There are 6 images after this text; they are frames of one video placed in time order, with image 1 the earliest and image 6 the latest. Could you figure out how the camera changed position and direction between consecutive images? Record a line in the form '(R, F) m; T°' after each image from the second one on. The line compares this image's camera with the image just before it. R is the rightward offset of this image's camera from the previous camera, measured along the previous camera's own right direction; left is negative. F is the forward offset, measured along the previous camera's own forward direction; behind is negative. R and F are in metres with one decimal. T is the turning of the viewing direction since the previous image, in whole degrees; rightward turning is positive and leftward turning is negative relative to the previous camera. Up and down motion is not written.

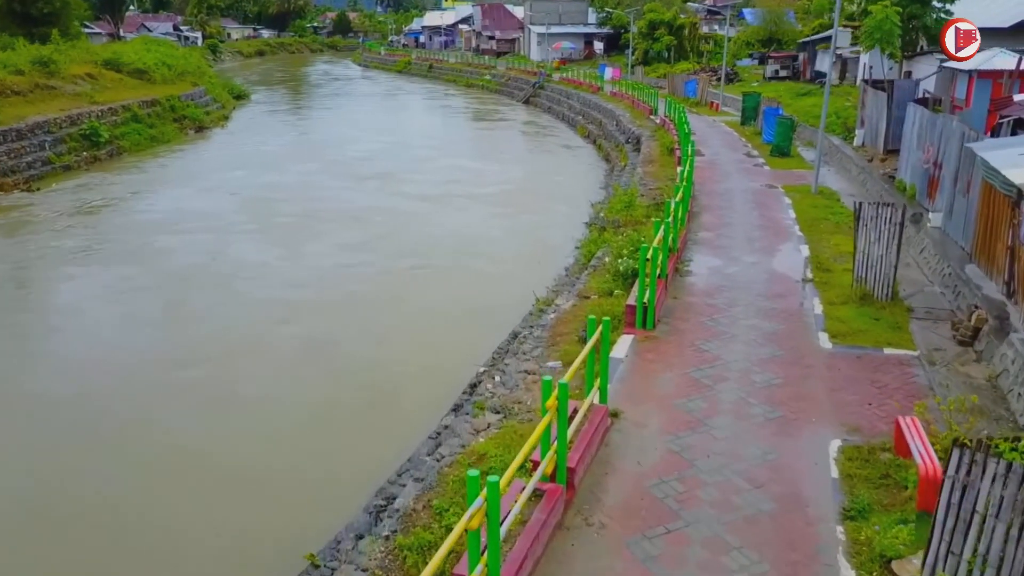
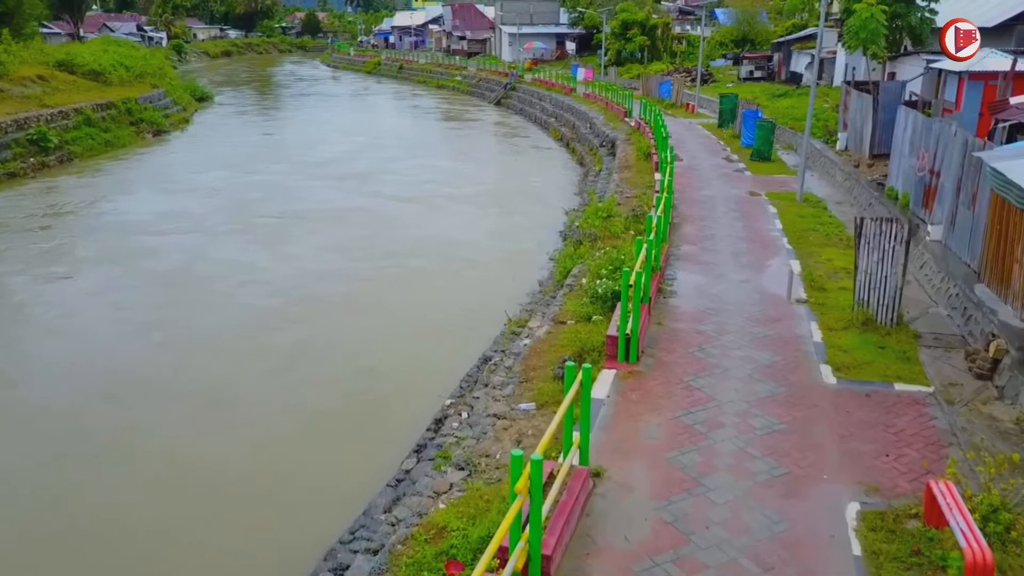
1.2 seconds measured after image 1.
(+0.1, +0.9) m; +2°
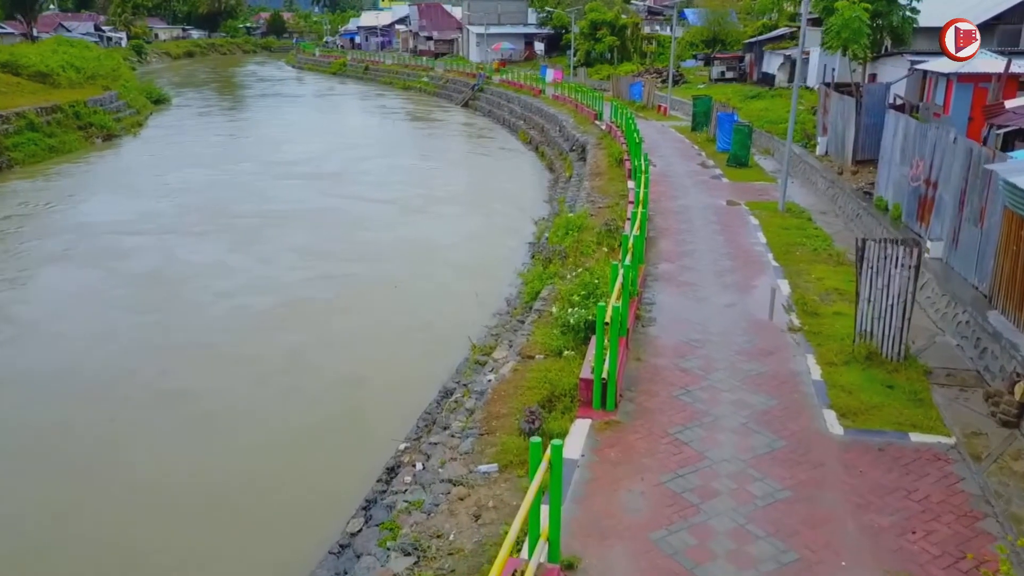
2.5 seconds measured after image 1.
(+0.1, +1.0) m; +2°
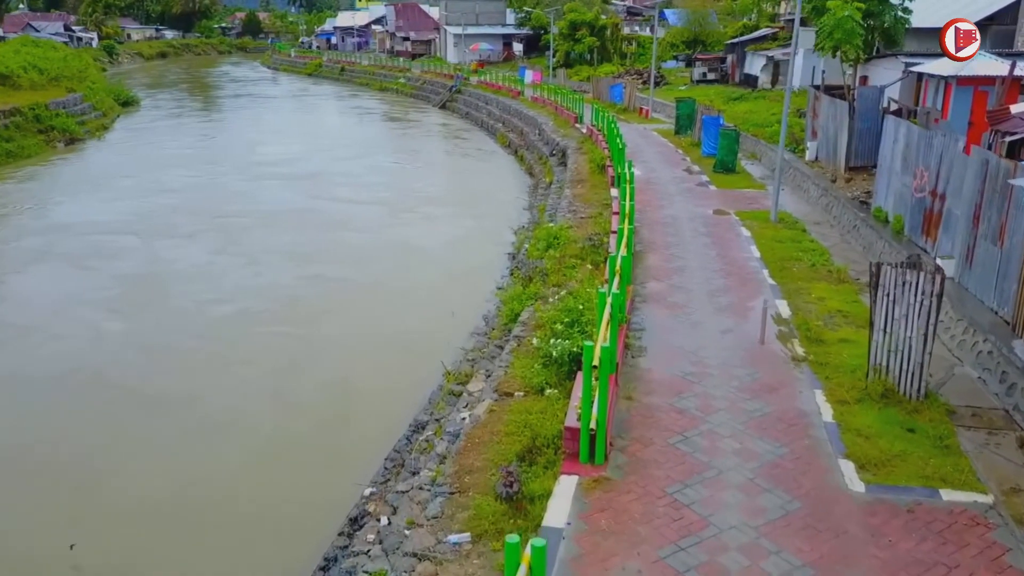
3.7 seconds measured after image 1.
(0.0, +0.8) m; +1°
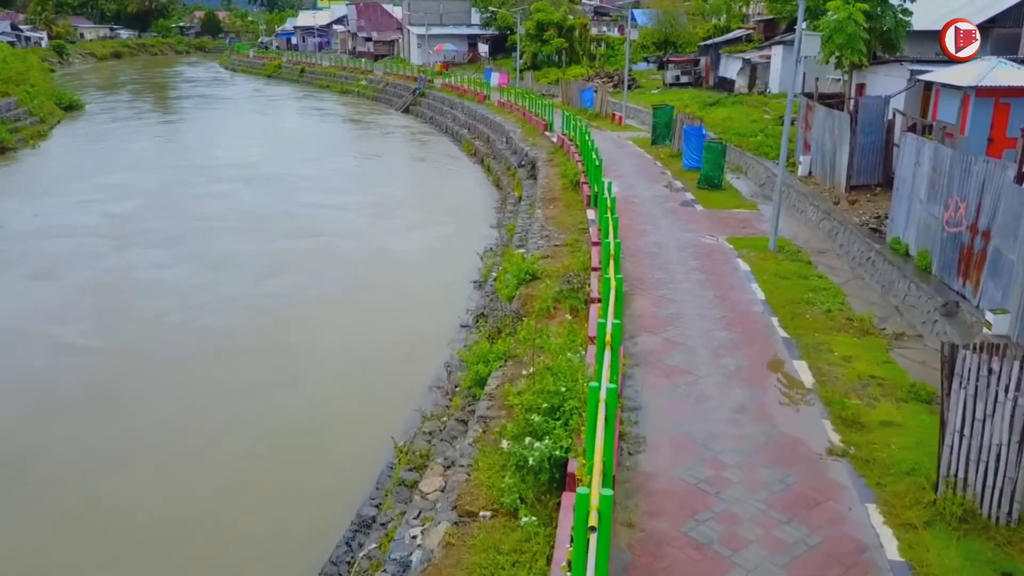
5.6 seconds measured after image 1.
(0.0, +1.7) m; +2°
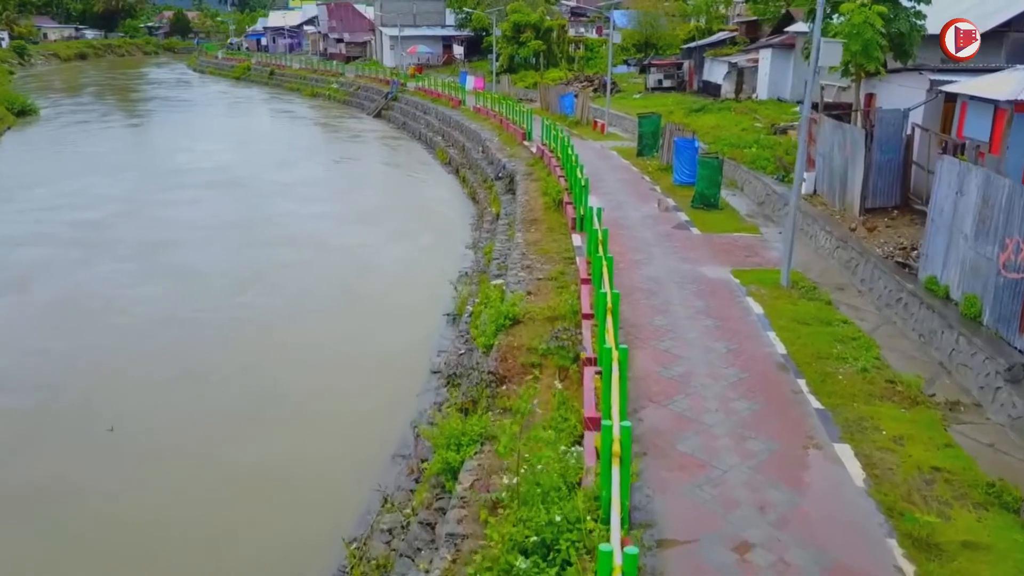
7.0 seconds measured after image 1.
(0.0, +1.5) m; +2°
